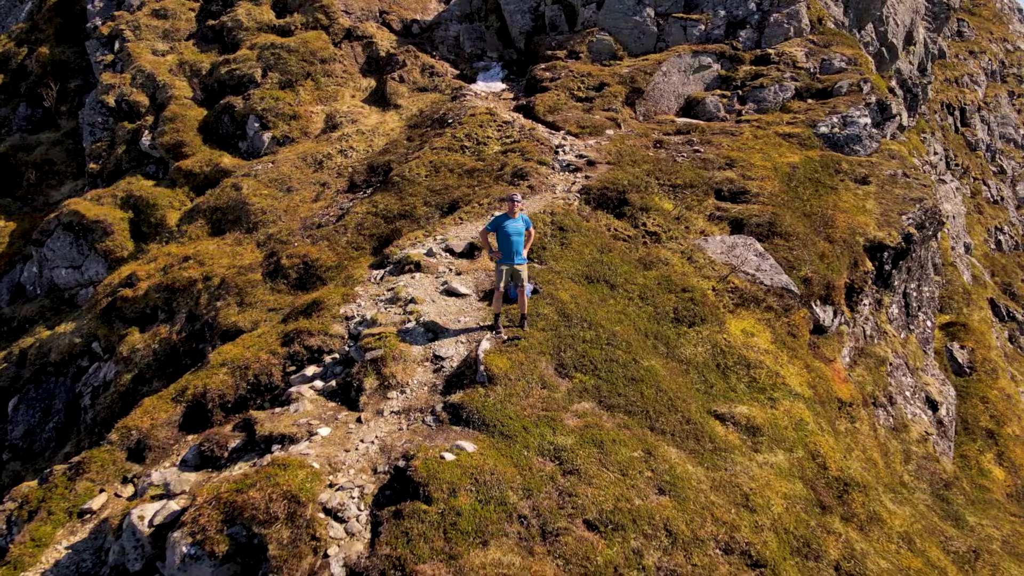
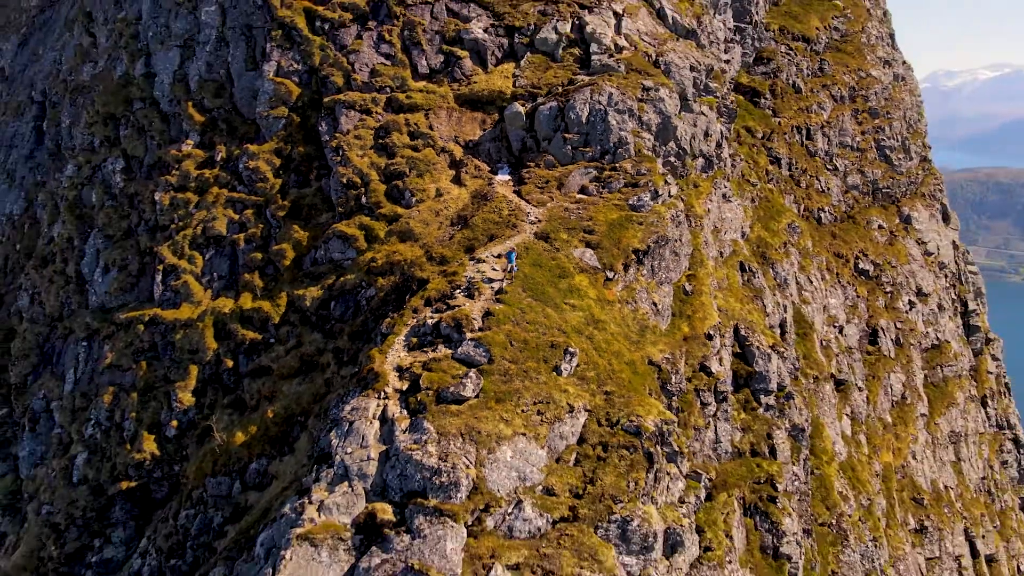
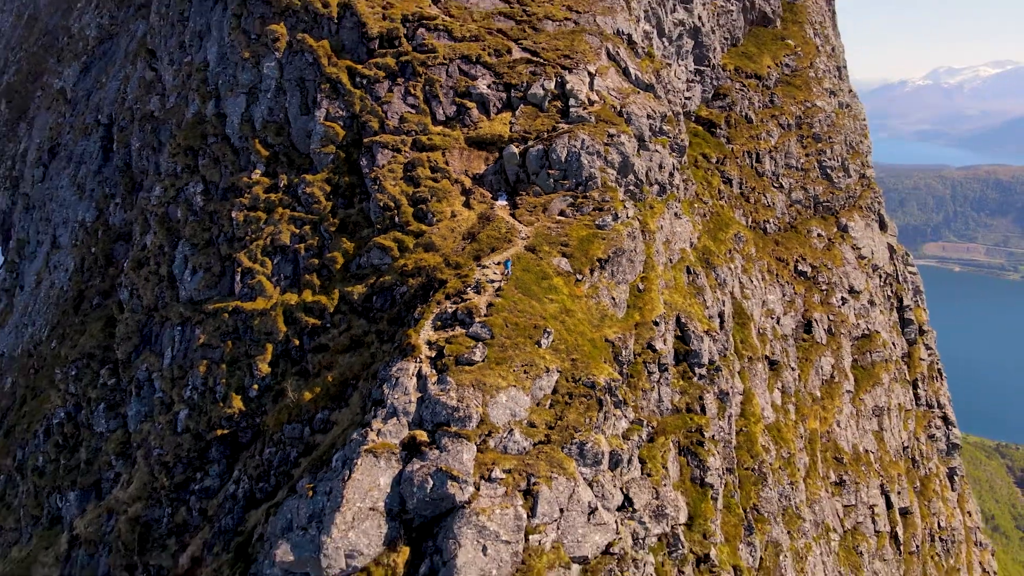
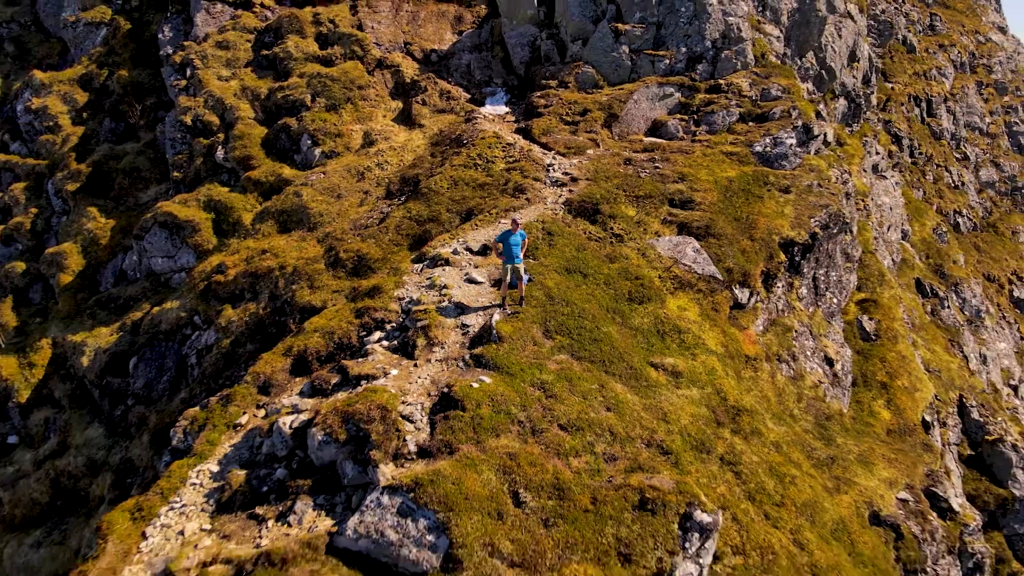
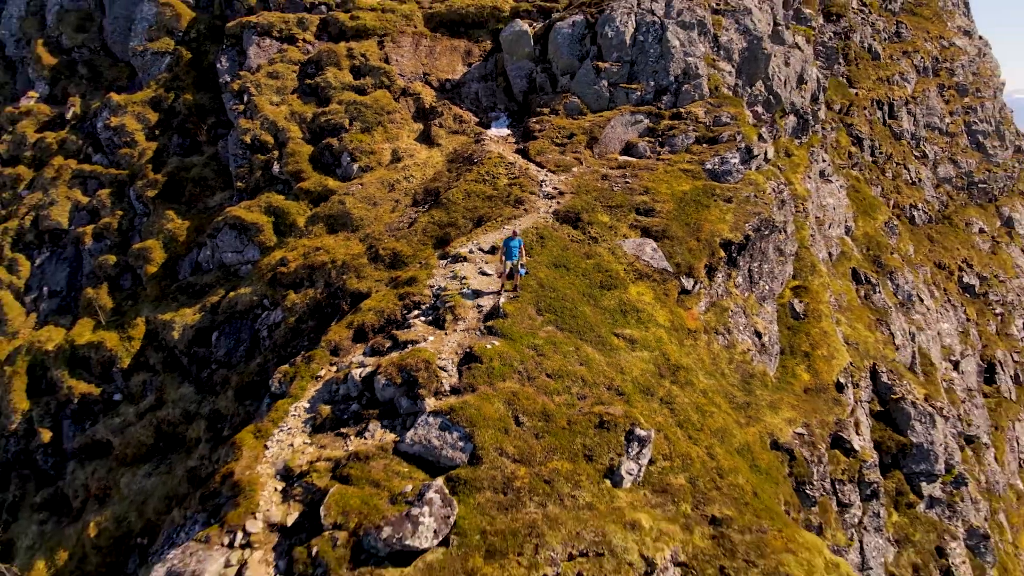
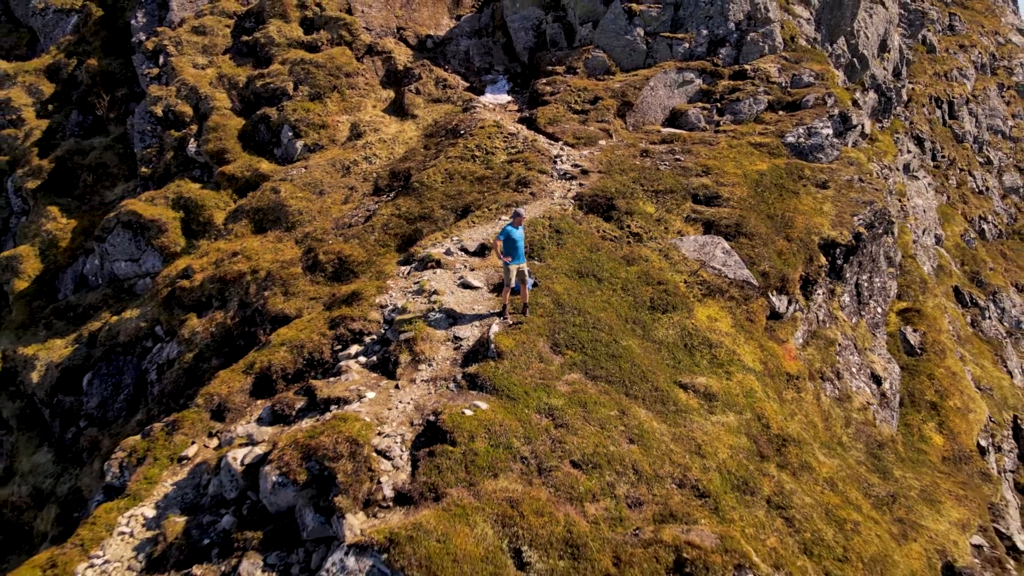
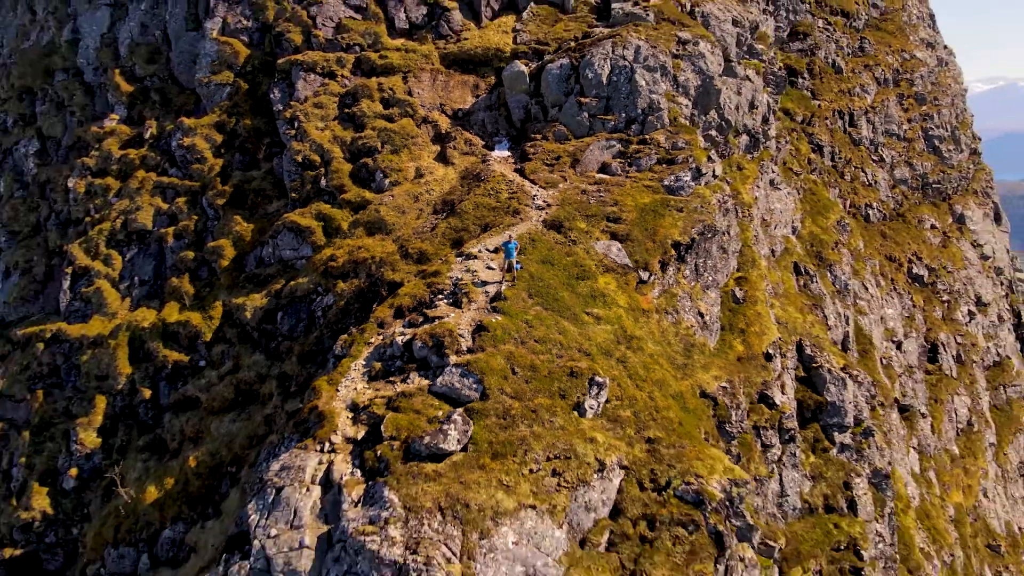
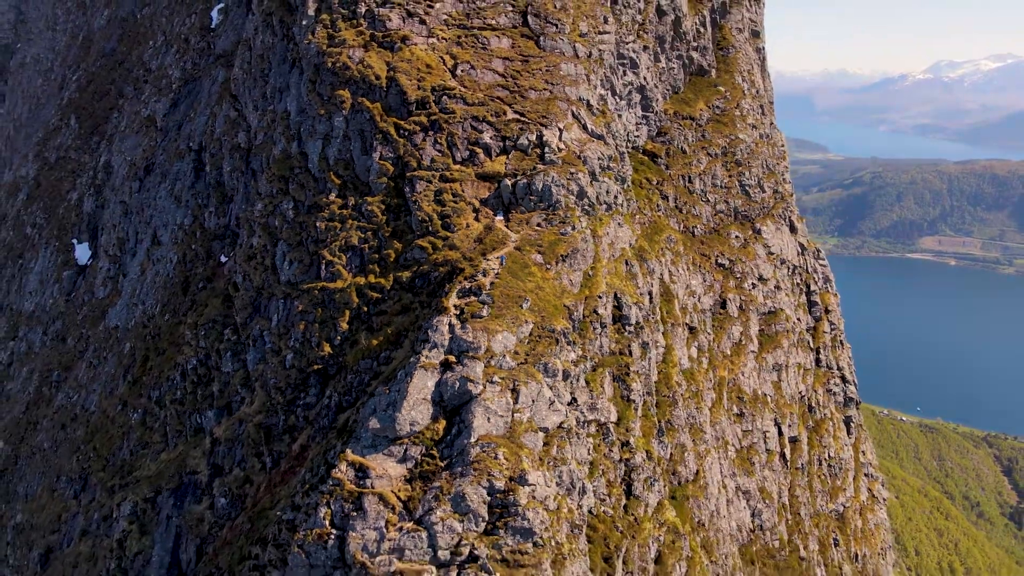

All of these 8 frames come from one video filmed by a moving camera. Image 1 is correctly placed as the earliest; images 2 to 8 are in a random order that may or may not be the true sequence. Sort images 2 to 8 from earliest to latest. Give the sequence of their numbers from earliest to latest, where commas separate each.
6, 4, 5, 7, 2, 3, 8
